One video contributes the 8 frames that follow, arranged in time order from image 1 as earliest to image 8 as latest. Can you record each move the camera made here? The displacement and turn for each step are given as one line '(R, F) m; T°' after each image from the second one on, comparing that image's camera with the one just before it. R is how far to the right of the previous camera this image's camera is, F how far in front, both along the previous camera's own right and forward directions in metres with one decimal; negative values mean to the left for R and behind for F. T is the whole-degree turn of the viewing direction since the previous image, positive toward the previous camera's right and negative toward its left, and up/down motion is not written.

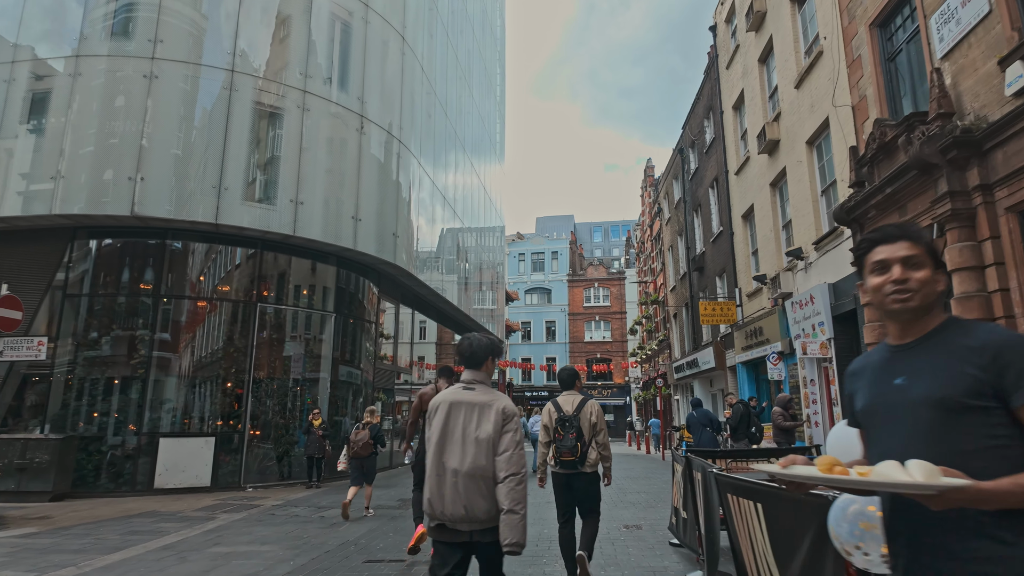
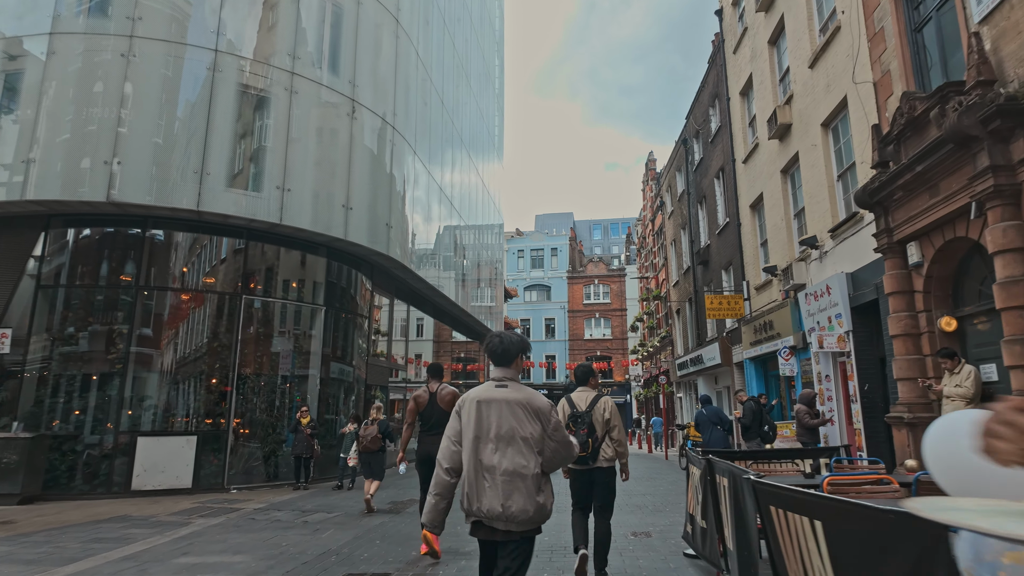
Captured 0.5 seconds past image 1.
(0.0, +0.6) m; 0°
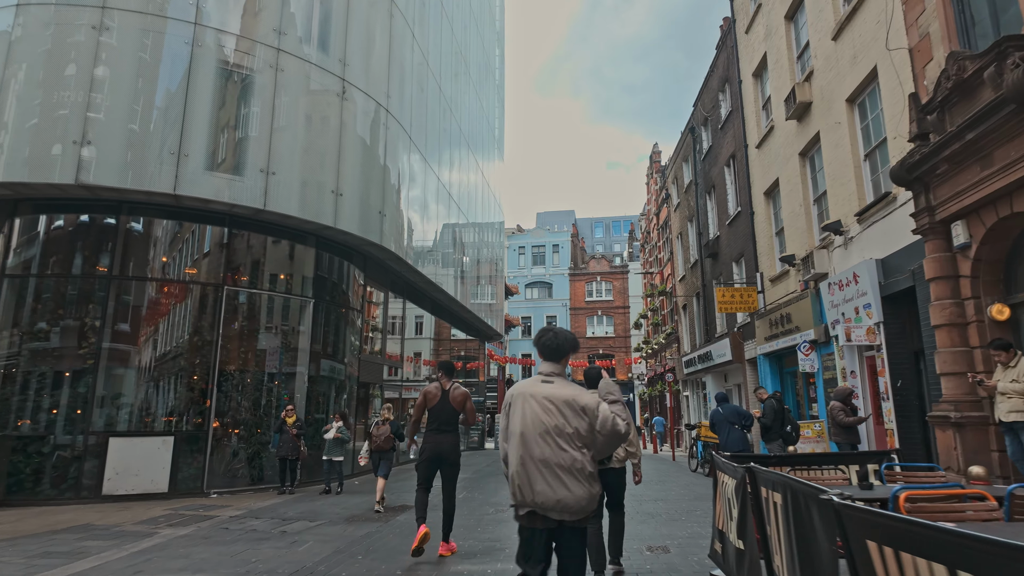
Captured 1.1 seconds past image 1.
(0.0, +0.8) m; 0°
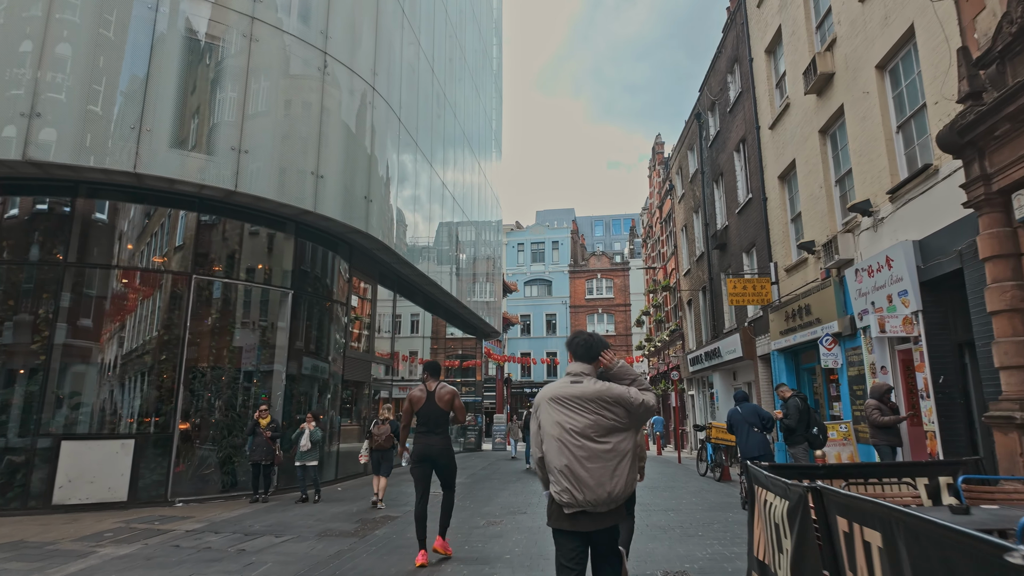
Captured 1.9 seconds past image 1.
(+0.1, +1.0) m; 0°
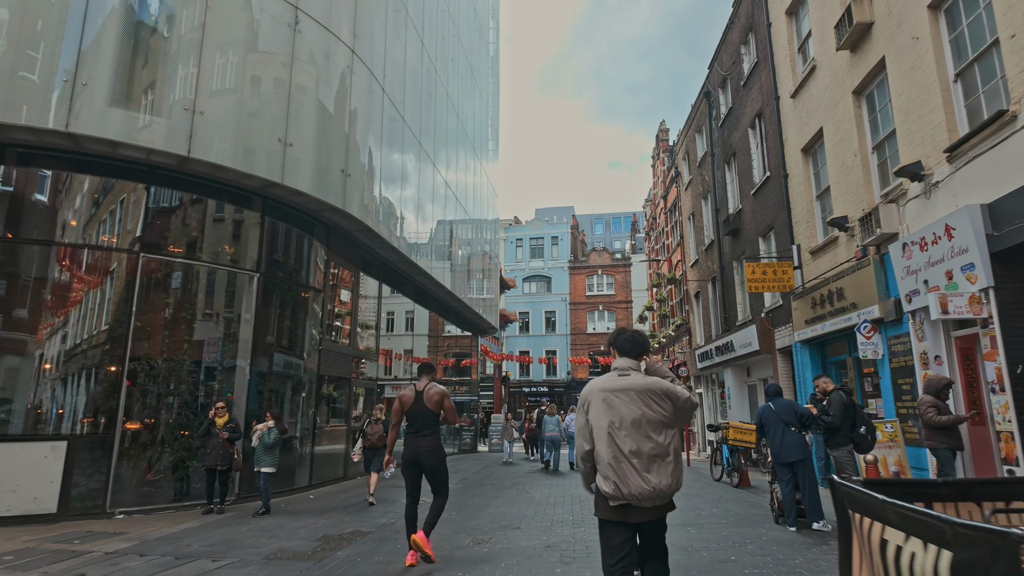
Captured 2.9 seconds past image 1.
(+0.1, +1.3) m; 0°
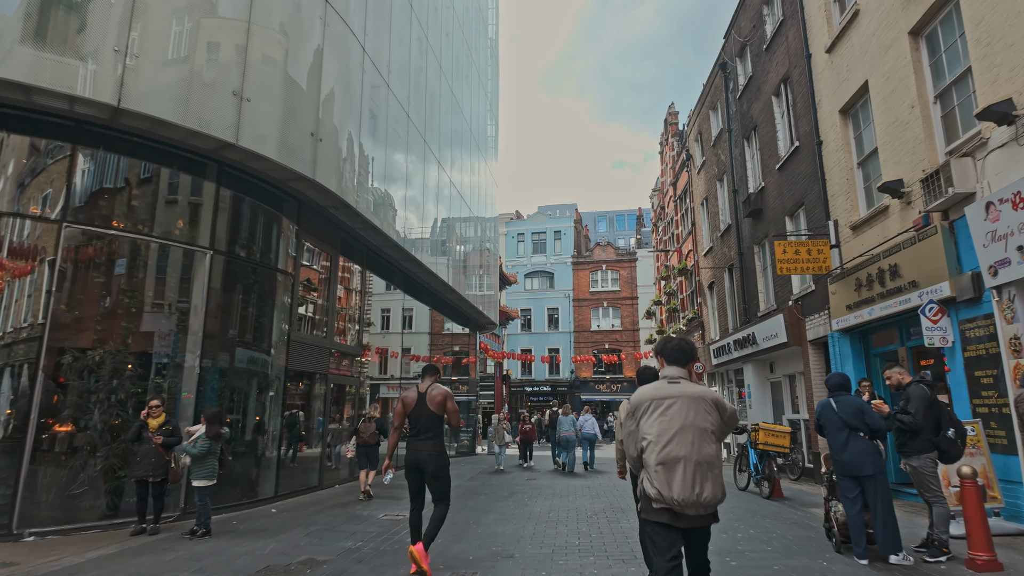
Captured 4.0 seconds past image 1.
(+0.1, +1.5) m; 0°
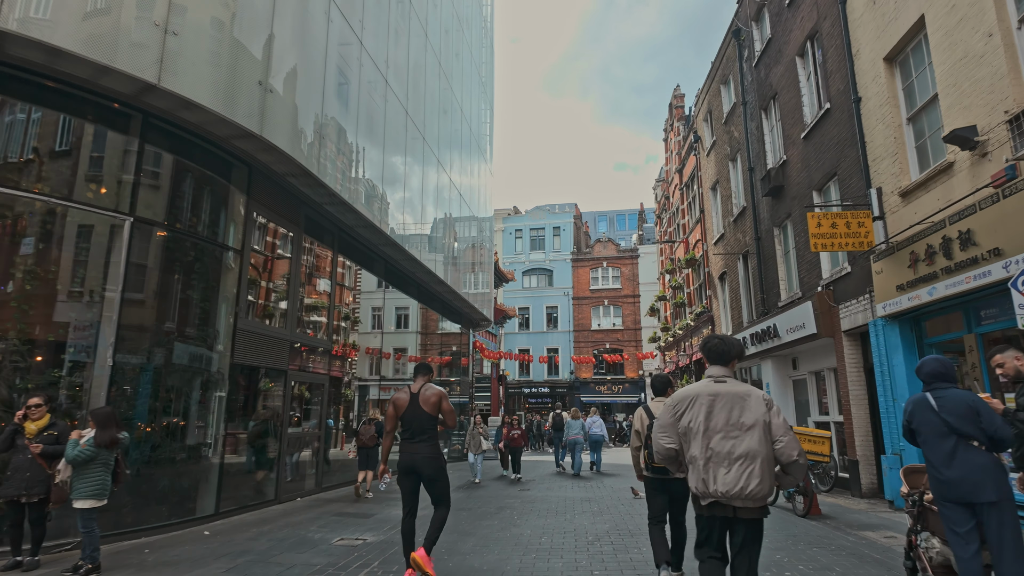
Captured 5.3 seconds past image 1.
(+0.2, +1.6) m; 0°
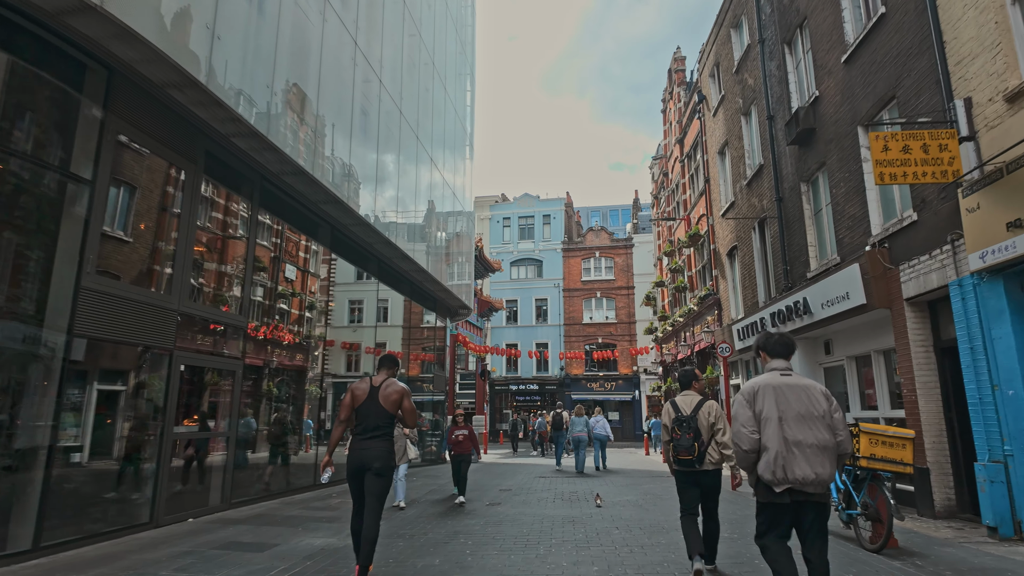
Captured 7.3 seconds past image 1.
(+0.5, +2.5) m; +1°
